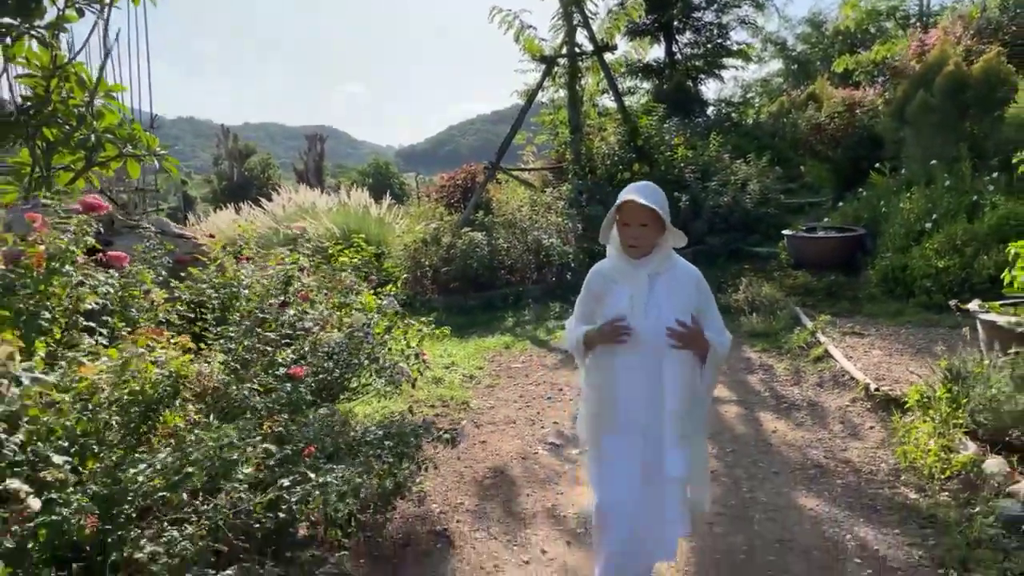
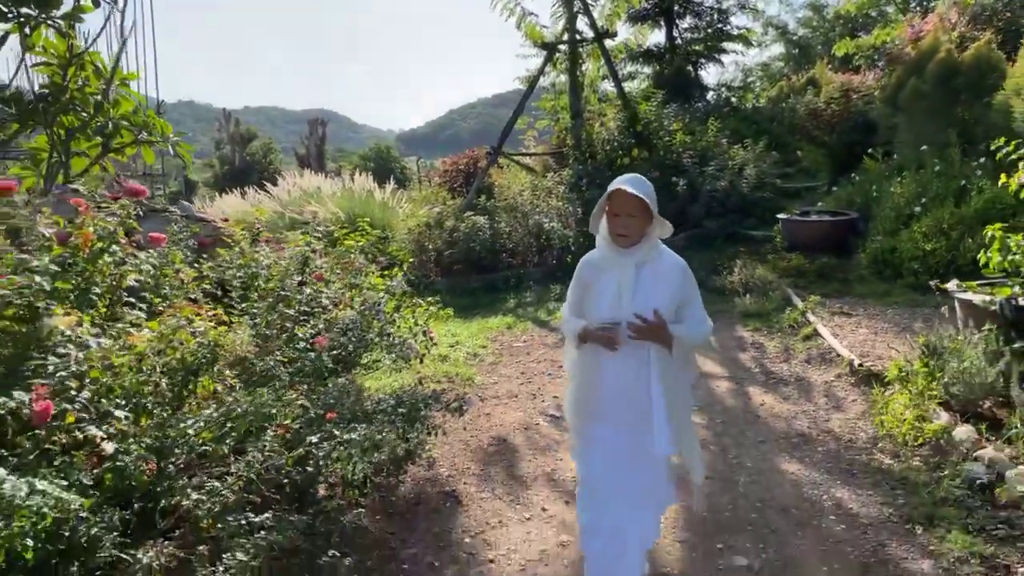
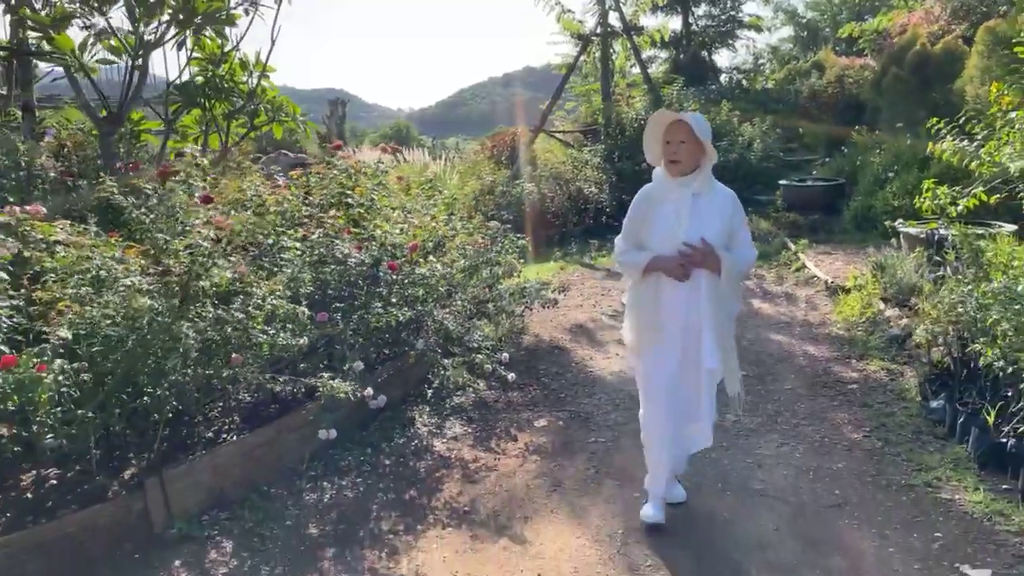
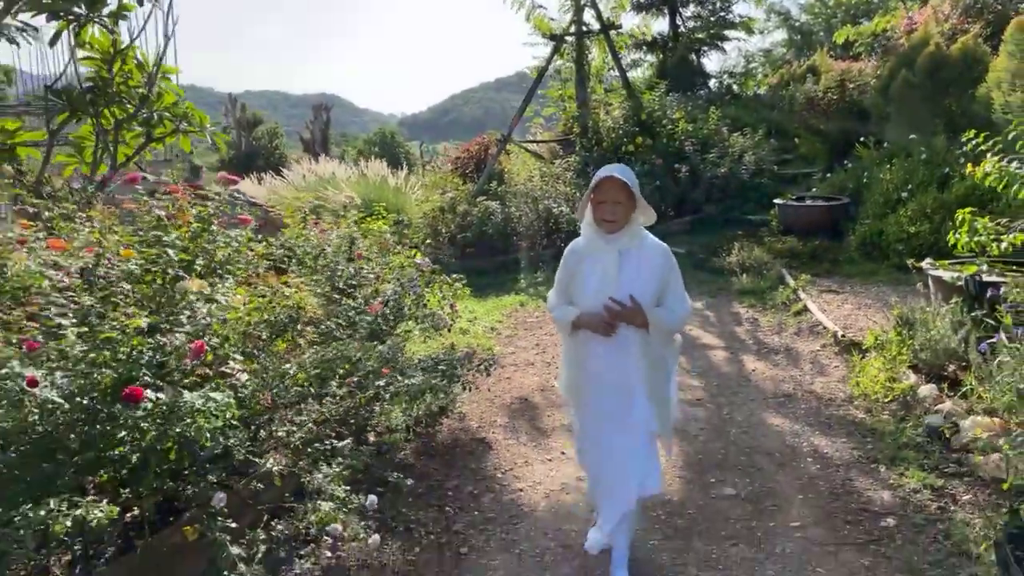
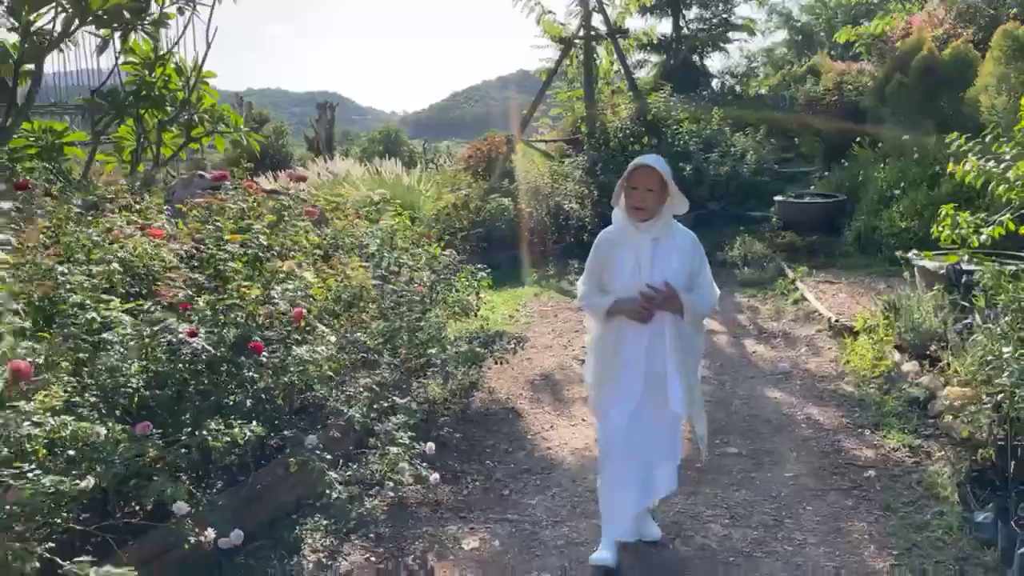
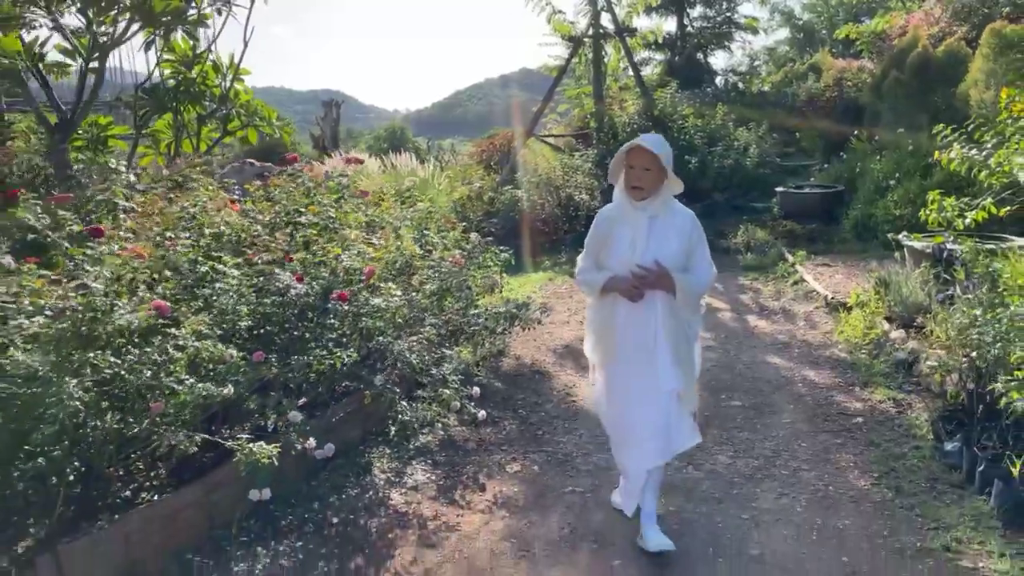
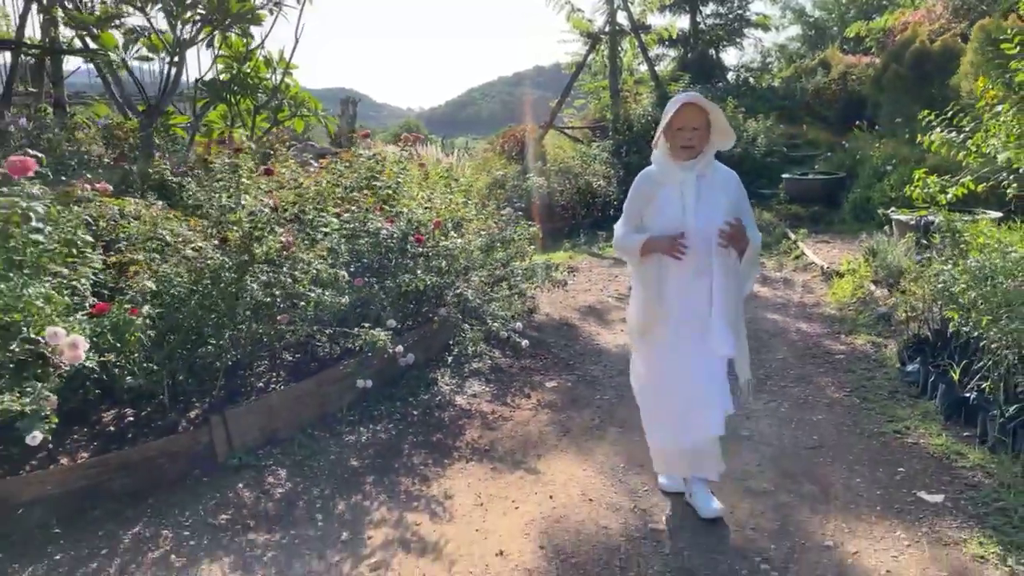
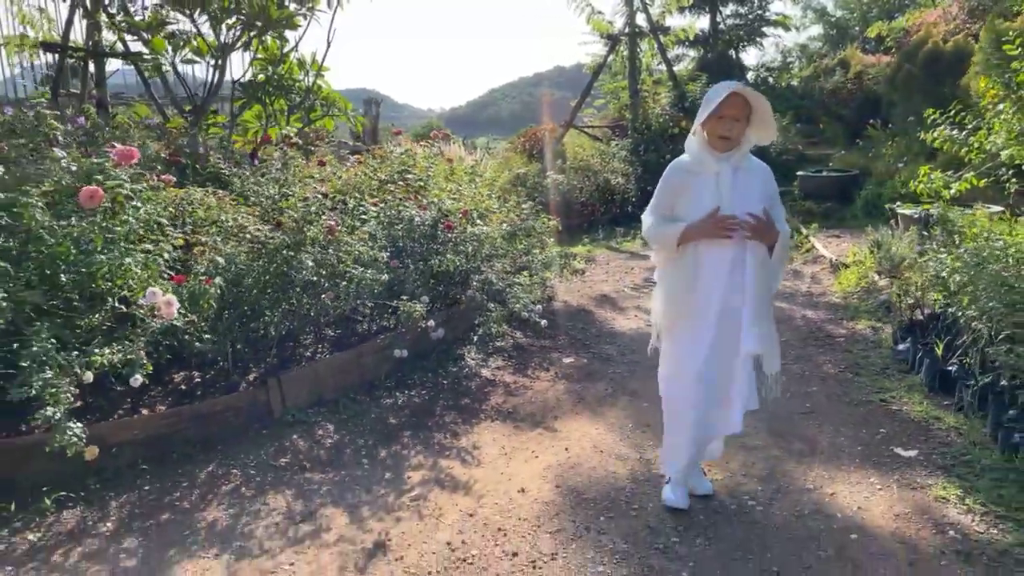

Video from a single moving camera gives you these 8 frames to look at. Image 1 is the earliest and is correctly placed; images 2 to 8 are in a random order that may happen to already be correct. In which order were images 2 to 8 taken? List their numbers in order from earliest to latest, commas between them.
2, 4, 5, 6, 3, 7, 8
